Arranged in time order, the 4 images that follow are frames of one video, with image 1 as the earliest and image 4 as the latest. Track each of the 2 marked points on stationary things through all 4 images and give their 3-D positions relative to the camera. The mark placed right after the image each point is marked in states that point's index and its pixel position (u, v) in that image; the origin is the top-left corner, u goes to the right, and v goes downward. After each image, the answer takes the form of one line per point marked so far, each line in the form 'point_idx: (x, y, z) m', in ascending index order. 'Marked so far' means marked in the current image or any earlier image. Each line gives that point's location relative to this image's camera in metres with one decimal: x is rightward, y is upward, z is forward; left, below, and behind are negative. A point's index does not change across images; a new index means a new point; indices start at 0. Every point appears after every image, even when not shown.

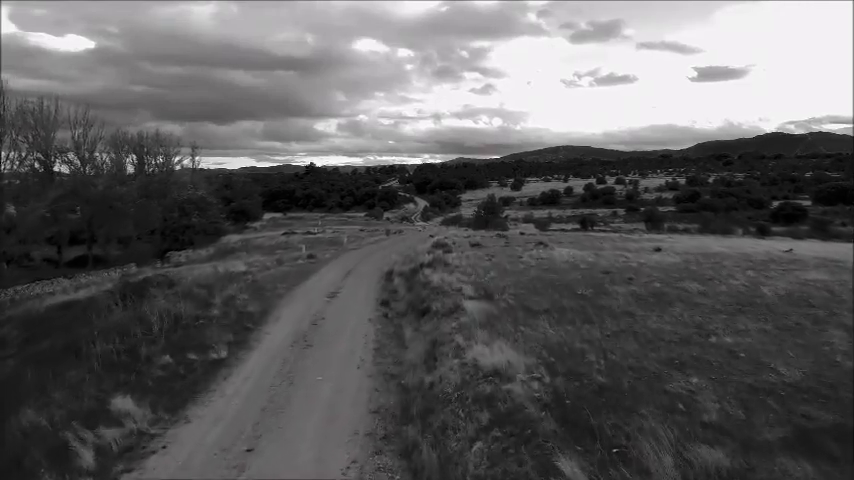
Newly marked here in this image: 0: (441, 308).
0: (+0.4, -2.0, +14.1) m
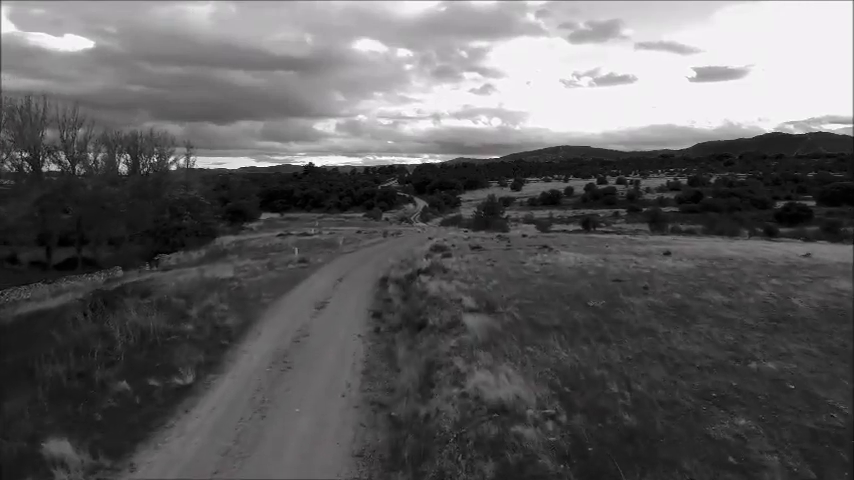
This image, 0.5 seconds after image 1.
0: (+0.3, -2.2, +12.7) m
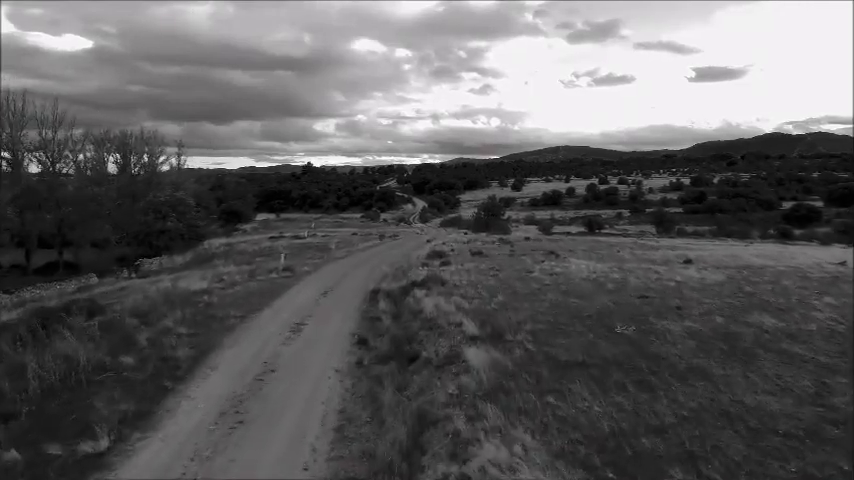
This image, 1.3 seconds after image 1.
0: (+0.1, -2.5, +10.4) m
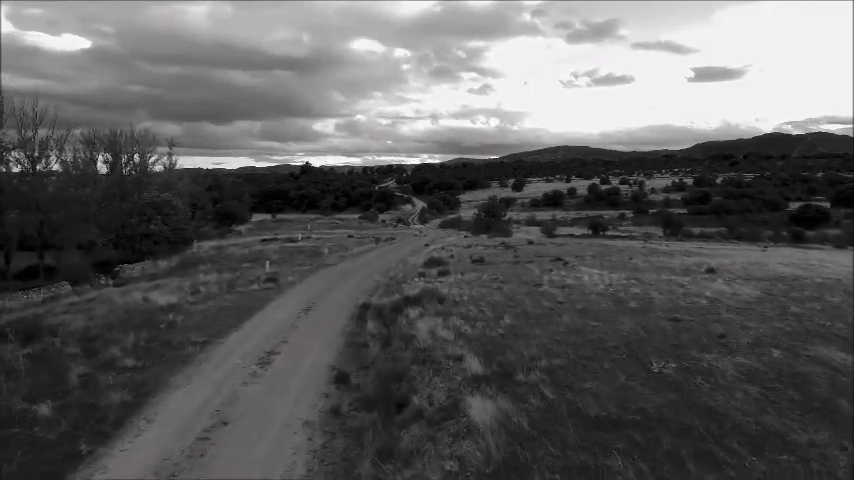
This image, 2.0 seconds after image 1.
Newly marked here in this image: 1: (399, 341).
0: (0.0, -2.8, +8.2) m
1: (-0.7, -2.5, +12.2) m
